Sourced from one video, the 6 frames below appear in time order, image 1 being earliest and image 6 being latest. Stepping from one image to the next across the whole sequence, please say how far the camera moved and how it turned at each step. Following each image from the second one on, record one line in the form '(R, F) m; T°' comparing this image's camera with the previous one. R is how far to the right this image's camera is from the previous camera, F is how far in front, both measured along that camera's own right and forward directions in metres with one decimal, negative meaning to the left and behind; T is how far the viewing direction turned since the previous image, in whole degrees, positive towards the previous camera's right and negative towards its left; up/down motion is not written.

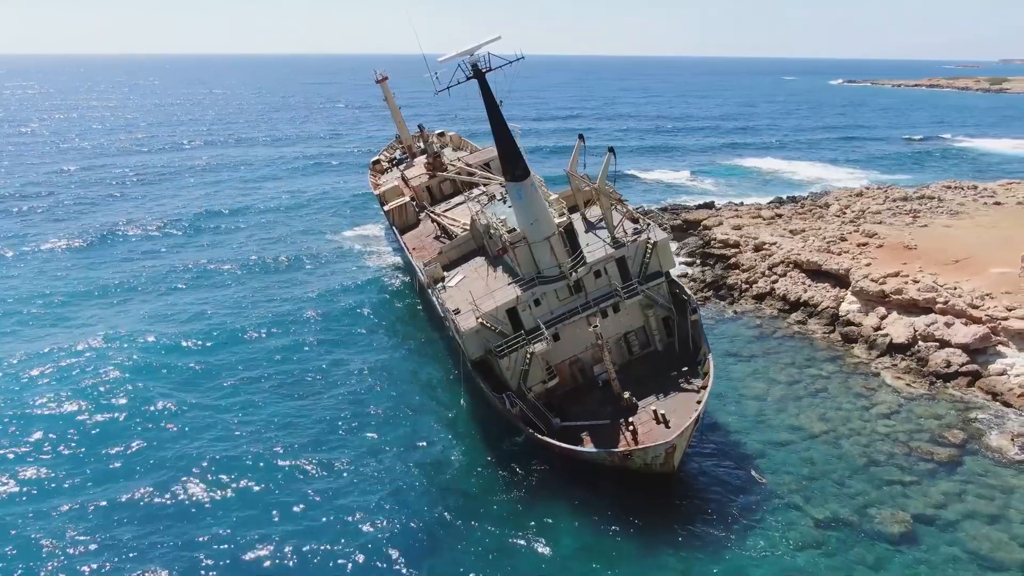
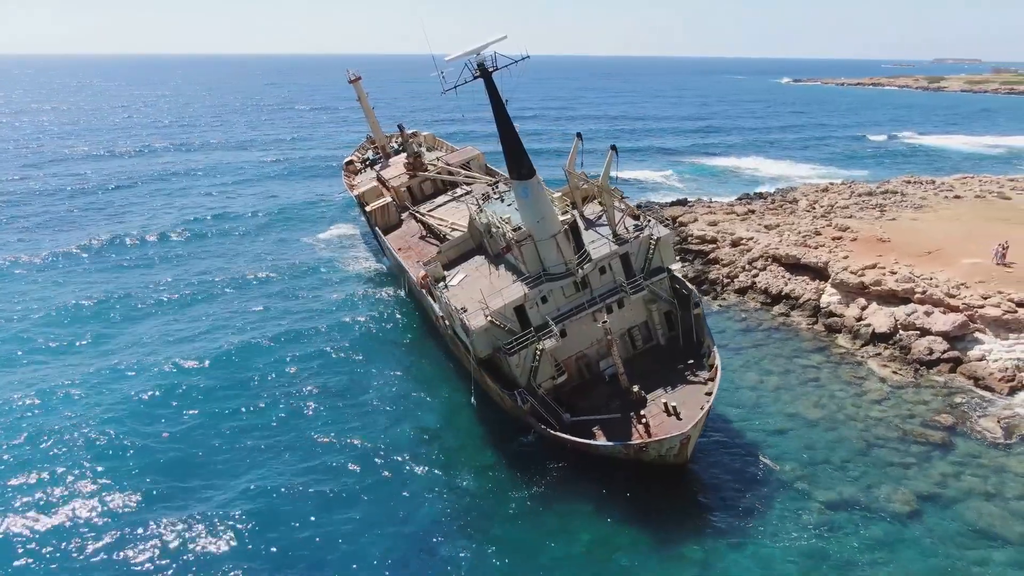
(-1.5, +0.1) m; +3°
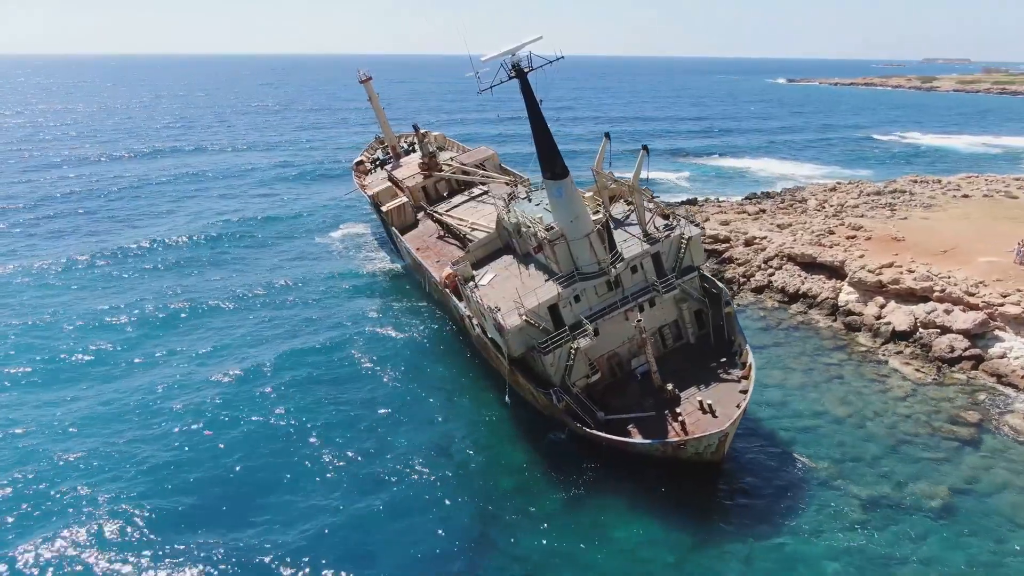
(-1.3, -0.3) m; 0°
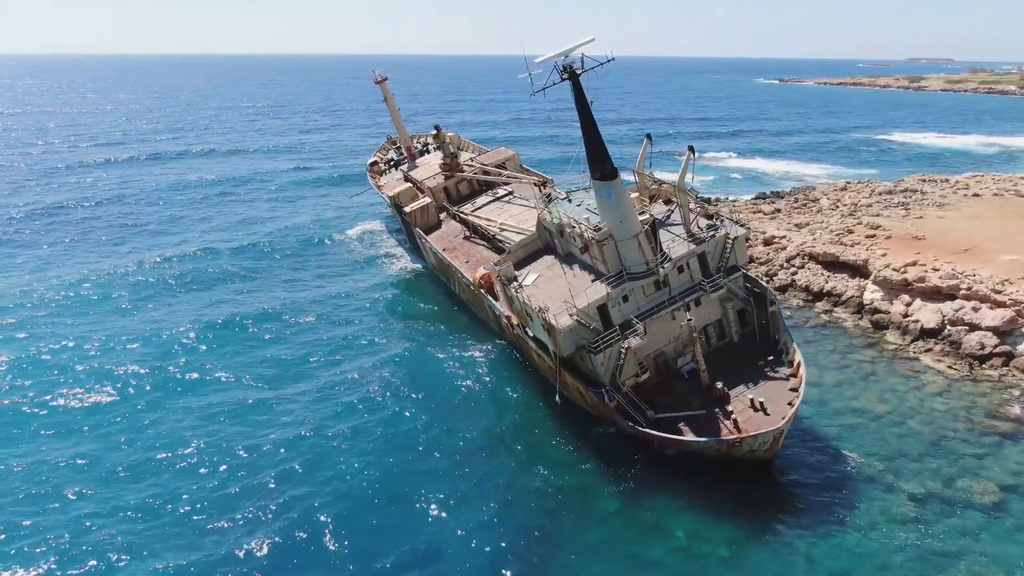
(-2.0, -0.4) m; 0°
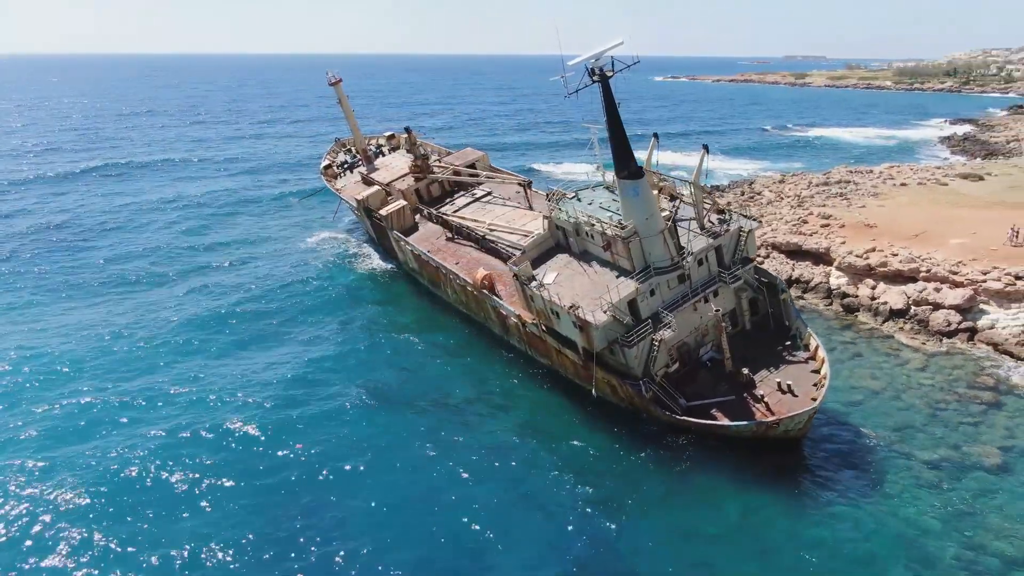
(-3.9, +0.1) m; +6°
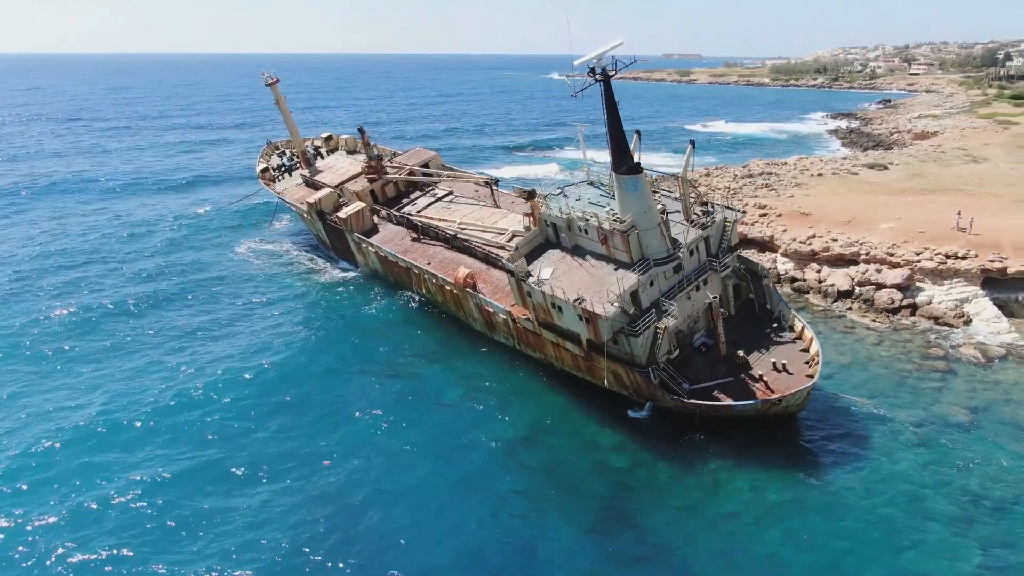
(-3.3, +0.1) m; +7°
